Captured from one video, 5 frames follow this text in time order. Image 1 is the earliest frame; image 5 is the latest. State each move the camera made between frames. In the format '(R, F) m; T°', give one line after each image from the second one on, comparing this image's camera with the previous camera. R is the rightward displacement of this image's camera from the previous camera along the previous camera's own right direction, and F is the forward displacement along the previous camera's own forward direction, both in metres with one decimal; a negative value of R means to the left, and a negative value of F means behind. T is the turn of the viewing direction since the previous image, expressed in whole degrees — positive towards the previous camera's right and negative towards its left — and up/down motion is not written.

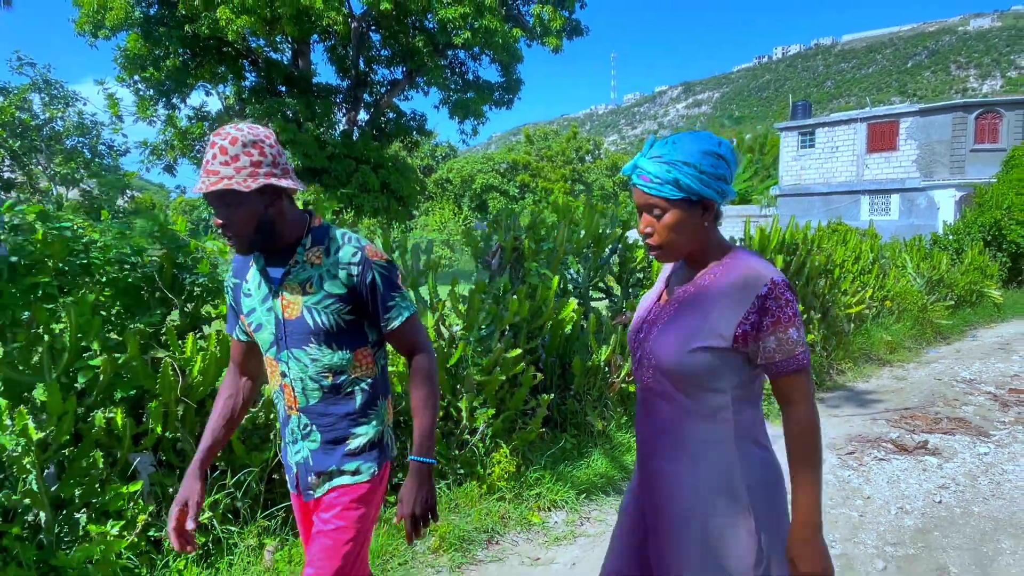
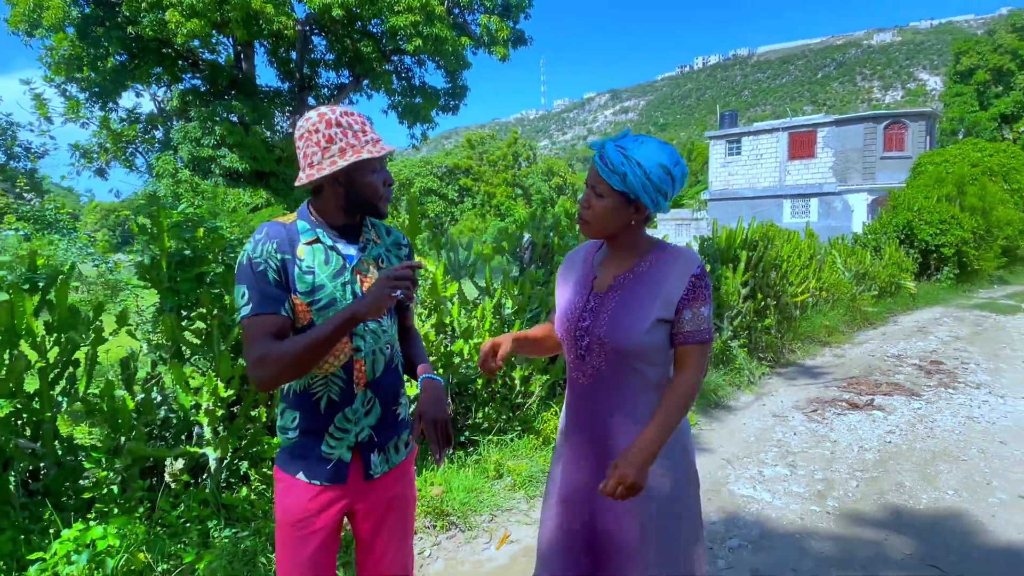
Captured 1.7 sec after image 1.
(-0.8, -0.7) m; +6°
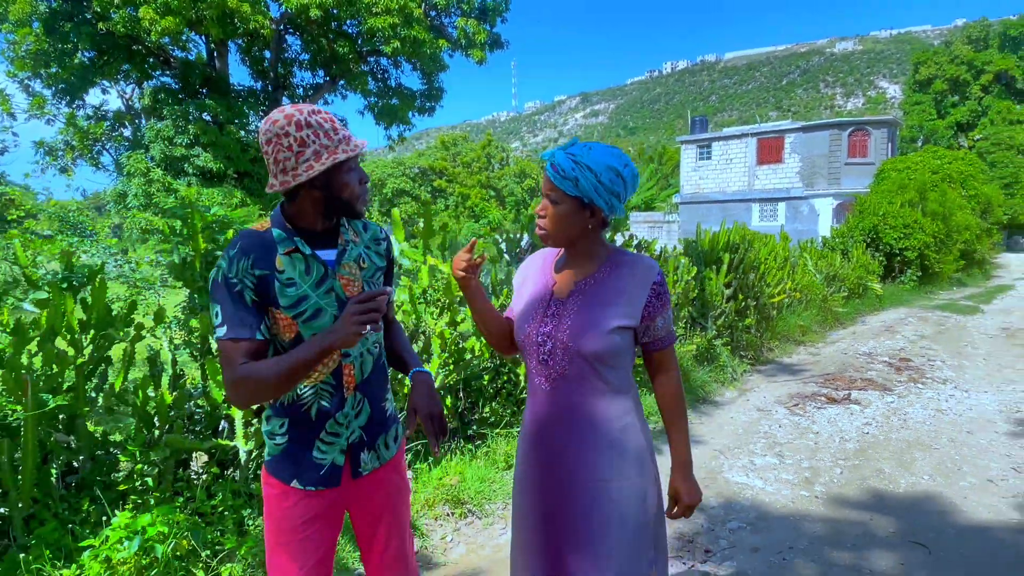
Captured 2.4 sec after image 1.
(-0.3, -0.2) m; +3°
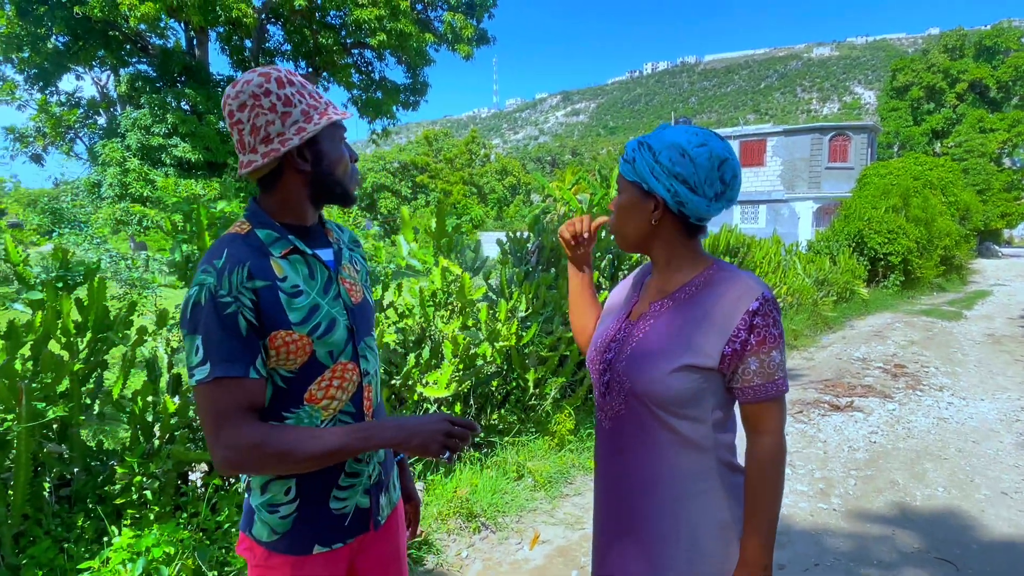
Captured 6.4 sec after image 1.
(-0.2, +0.2) m; +2°
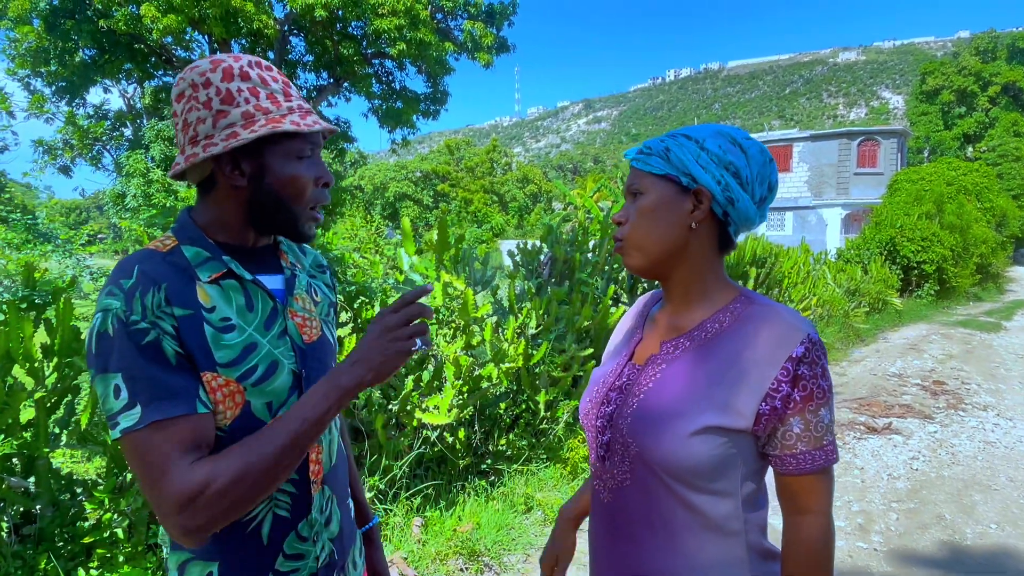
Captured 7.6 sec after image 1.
(+0.1, +0.3) m; -2°
